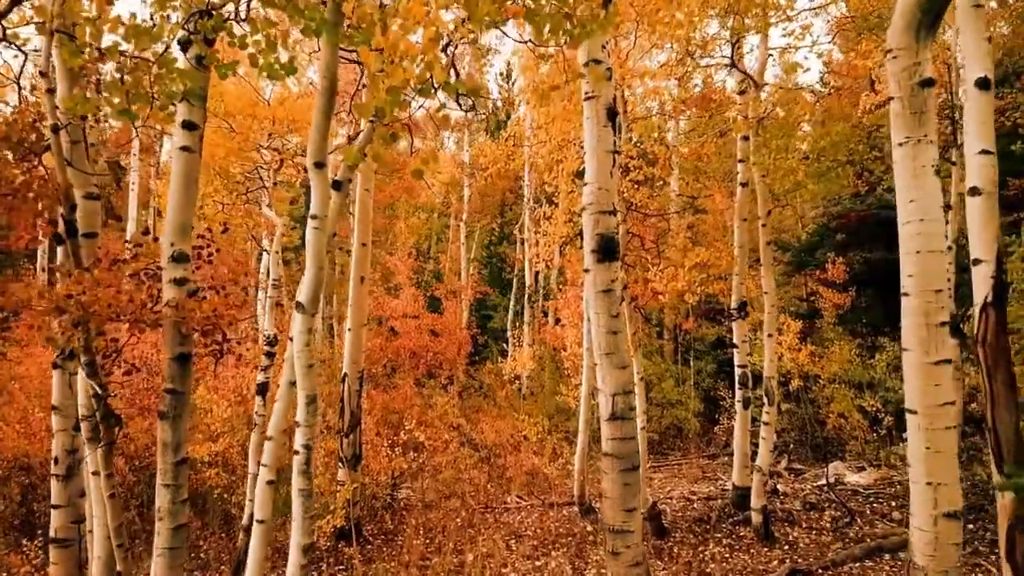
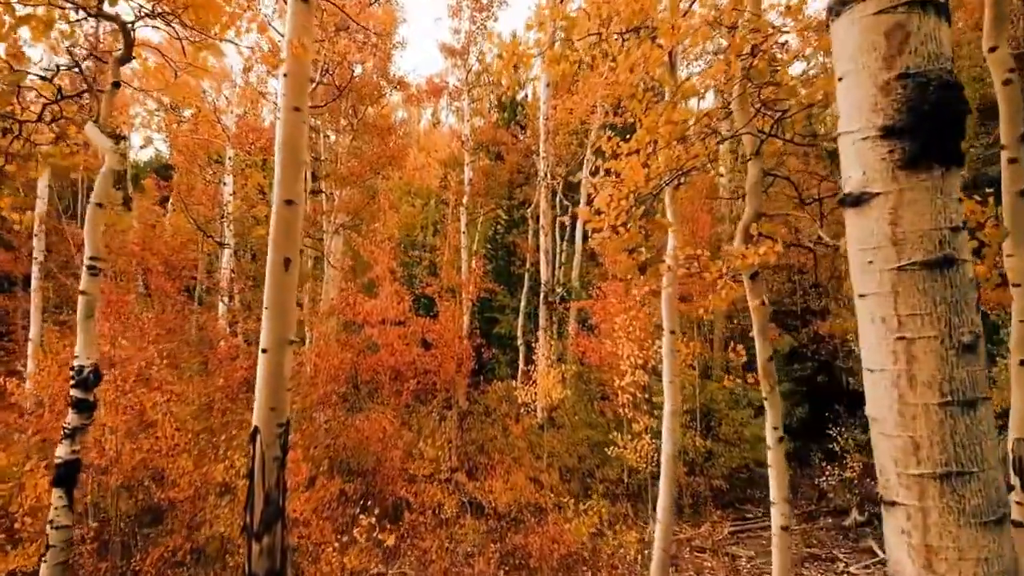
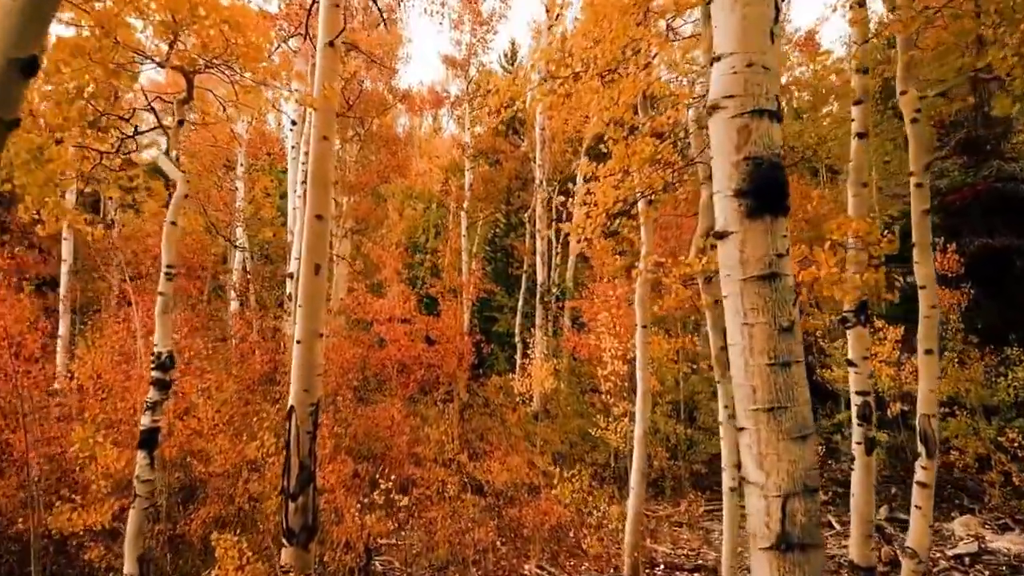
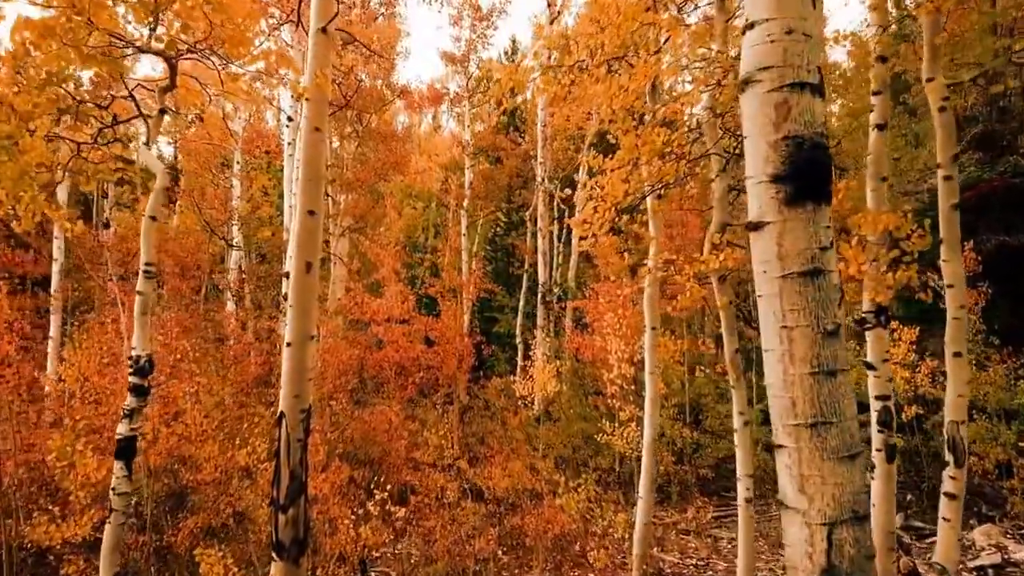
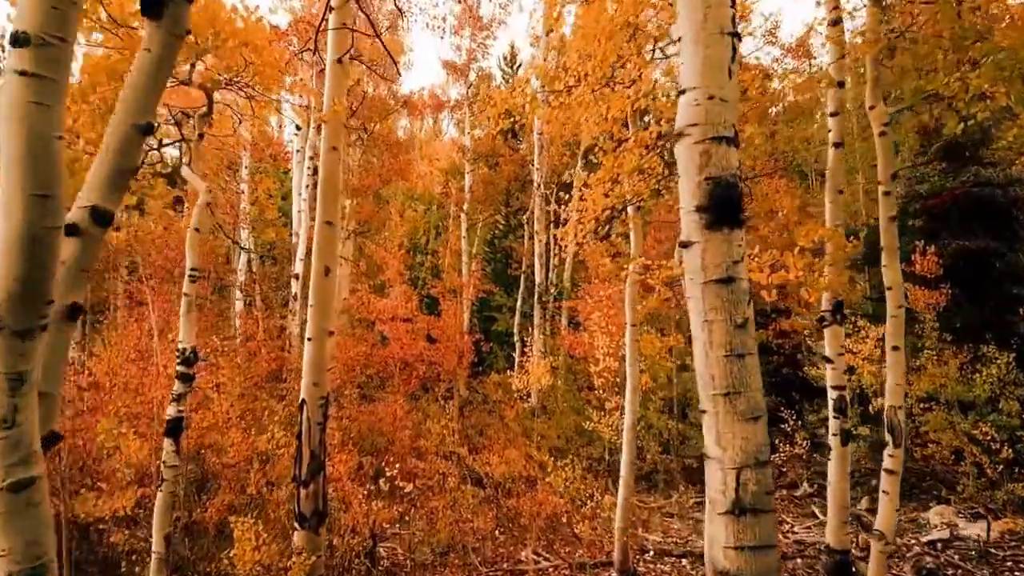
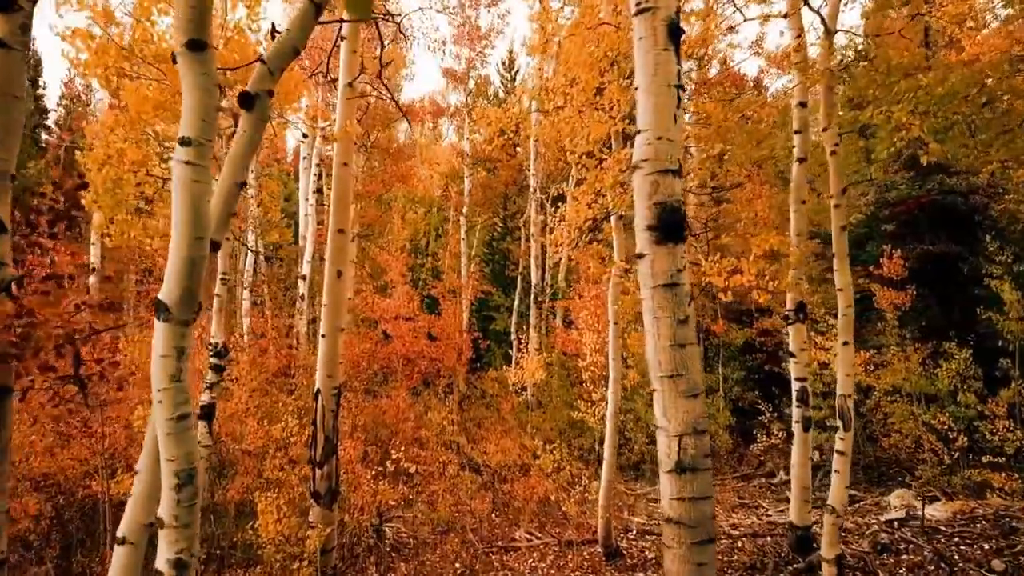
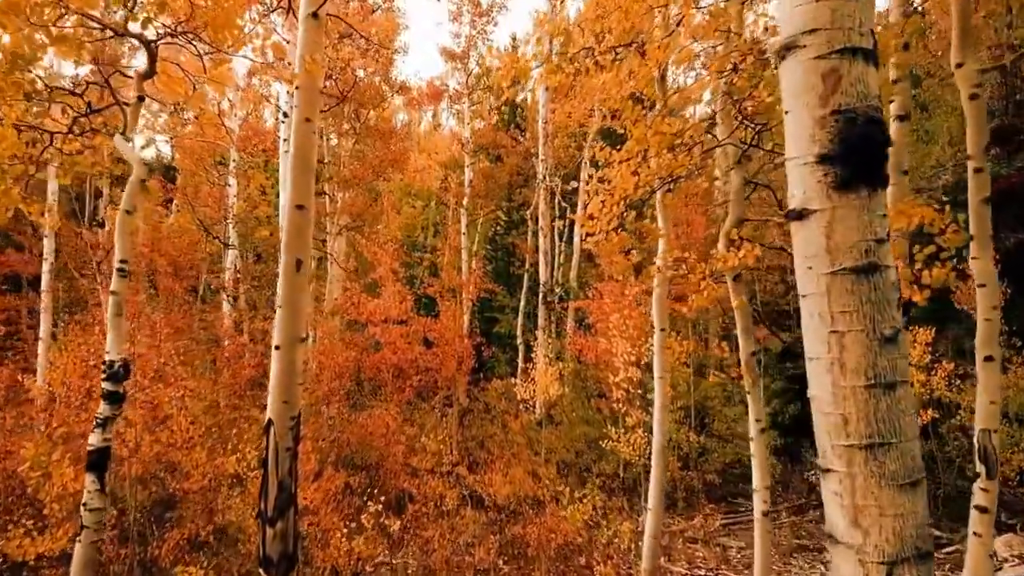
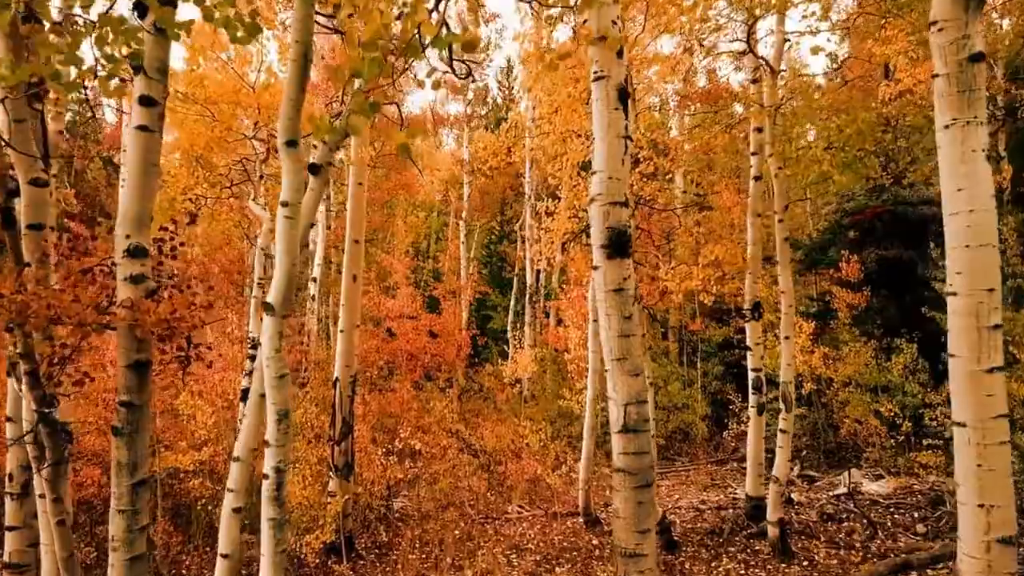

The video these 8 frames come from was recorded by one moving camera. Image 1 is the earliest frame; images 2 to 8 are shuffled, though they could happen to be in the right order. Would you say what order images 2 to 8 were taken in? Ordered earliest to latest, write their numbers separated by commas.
8, 6, 5, 3, 4, 7, 2
